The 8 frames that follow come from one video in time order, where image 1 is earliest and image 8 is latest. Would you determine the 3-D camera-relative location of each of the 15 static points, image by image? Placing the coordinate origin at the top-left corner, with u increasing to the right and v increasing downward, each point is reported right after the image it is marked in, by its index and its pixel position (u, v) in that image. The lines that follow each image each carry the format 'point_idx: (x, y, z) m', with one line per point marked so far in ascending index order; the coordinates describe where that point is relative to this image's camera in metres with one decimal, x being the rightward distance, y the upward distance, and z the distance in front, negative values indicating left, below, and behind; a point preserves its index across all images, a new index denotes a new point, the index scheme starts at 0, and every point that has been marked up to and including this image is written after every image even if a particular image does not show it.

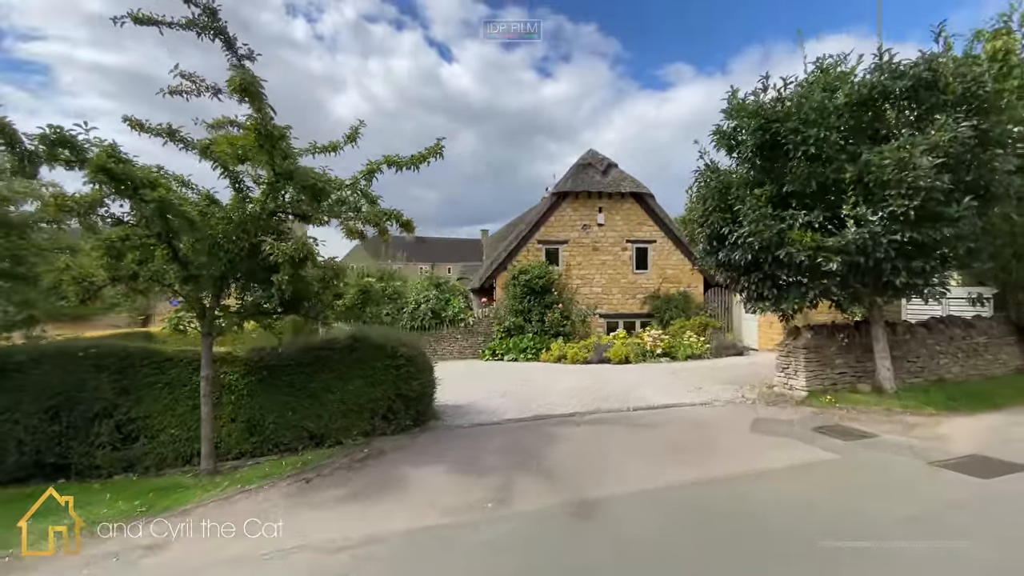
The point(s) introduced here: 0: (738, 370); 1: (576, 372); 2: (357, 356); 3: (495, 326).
0: (+6.2, -2.2, +12.9) m
1: (+1.9, -2.4, +13.9) m
2: (-2.6, -1.2, +8.0) m
3: (-0.7, -1.5, +19.4) m
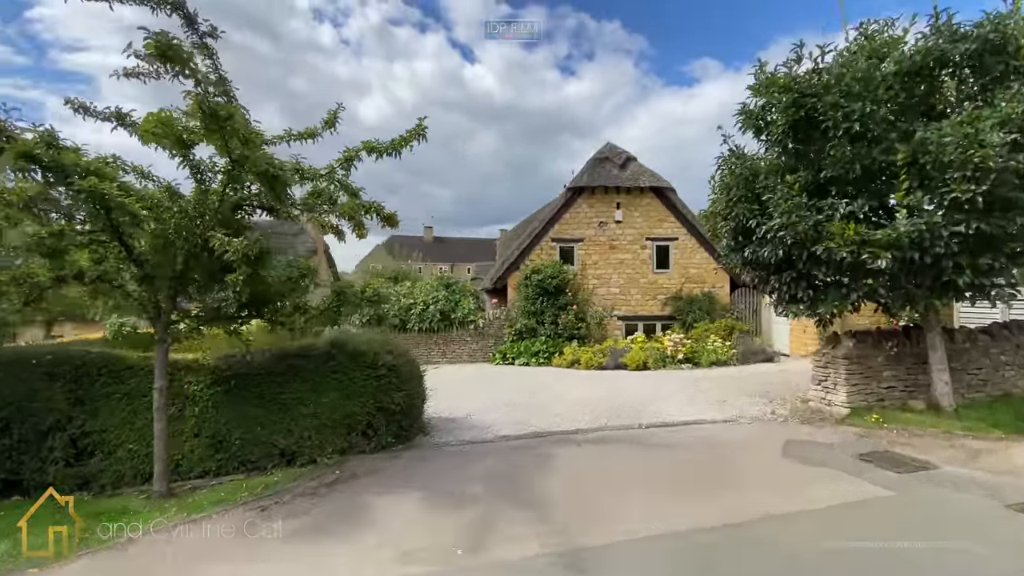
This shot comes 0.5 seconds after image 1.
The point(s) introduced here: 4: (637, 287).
0: (+6.3, -2.2, +11.6) m
1: (+2.1, -2.5, +12.9) m
2: (-2.7, -1.2, +7.2) m
3: (-0.2, -1.6, +18.5) m
4: (+5.1, 0.0, +19.4) m
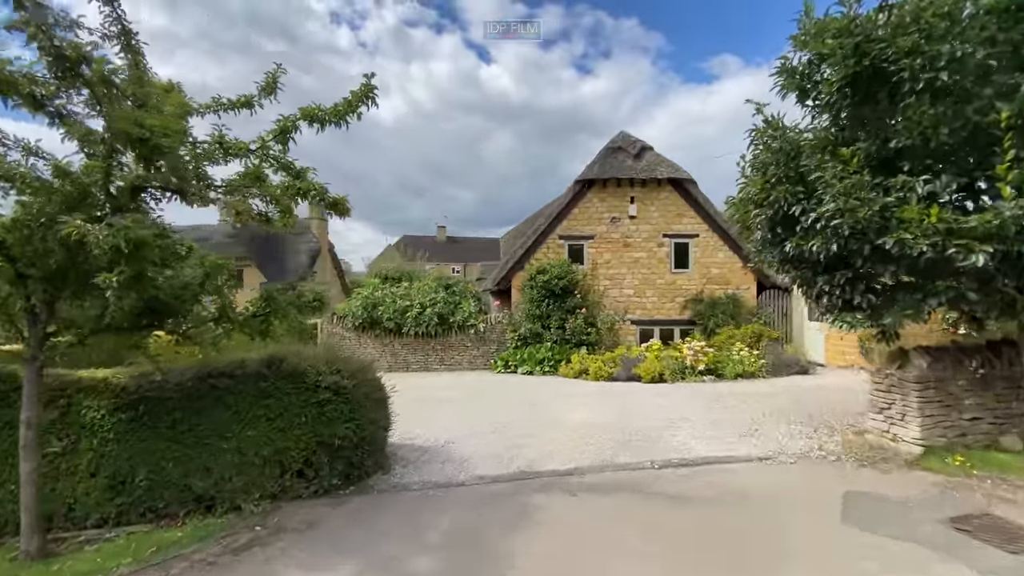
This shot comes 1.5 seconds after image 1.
0: (+6.2, -2.3, +9.9) m
1: (+2.0, -2.5, +11.3) m
2: (-3.0, -1.2, +5.7) m
3: (-0.1, -1.6, +17.0) m
4: (+5.3, 0.0, +17.7) m
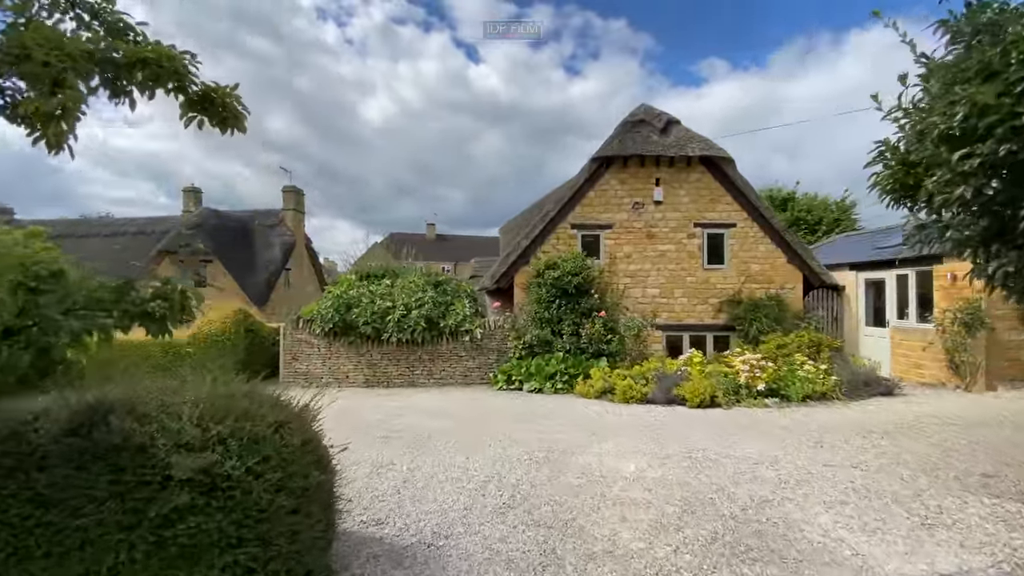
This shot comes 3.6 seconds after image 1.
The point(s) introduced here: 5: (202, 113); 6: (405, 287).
0: (+6.4, -2.2, +7.1) m
1: (+2.2, -2.4, +8.4) m
2: (-2.6, -1.1, +2.7) m
3: (0.0, -1.5, +14.0) m
4: (+5.3, 0.0, +14.8) m
5: (-1.9, +1.1, +2.9) m
6: (-3.4, 0.0, +15.1) m
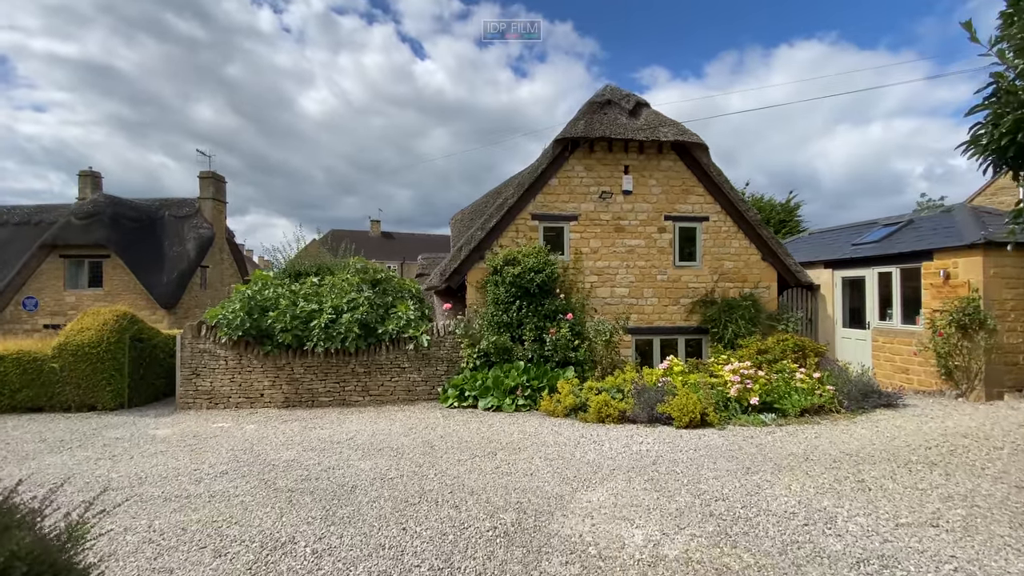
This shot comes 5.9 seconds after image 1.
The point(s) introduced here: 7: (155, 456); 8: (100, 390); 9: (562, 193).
0: (+5.9, -2.2, +5.8) m
1: (+1.6, -2.4, +6.6) m
2: (-2.6, -1.1, +0.5) m
3: (-1.3, -1.5, +12.0) m
4: (+4.0, 0.0, +13.4) m
5: (-1.9, +1.1, +0.7) m
6: (-4.7, +0.1, +12.7) m
7: (-6.1, -2.9, +8.1) m
8: (-10.5, -2.6, +12.0) m
9: (+1.4, +2.7, +13.2) m
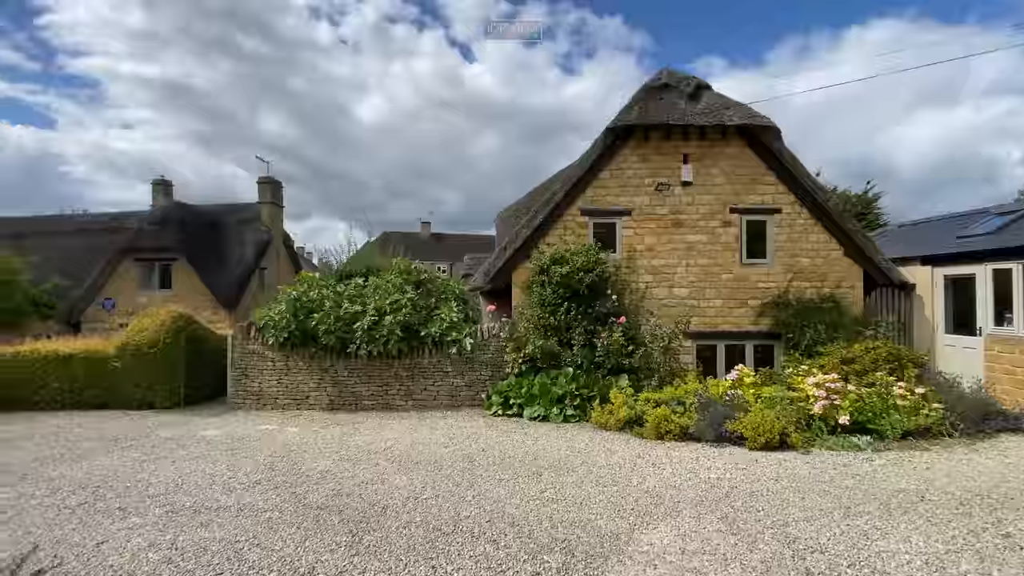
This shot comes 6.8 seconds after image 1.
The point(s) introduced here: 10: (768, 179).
0: (+6.4, -2.2, +4.4) m
1: (+2.2, -2.4, +5.7) m
2: (-2.7, -1.1, 0.0) m
3: (-0.1, -1.5, +11.3) m
4: (+5.3, 0.0, +12.2) m
5: (-1.9, +1.1, +0.2) m
6: (-3.5, 0.0, +12.4) m
7: (-5.3, -2.9, +8.0) m
8: (-9.2, -2.6, +12.3) m
9: (+2.7, +2.6, +12.3) m
10: (+6.7, +2.8, +12.3) m
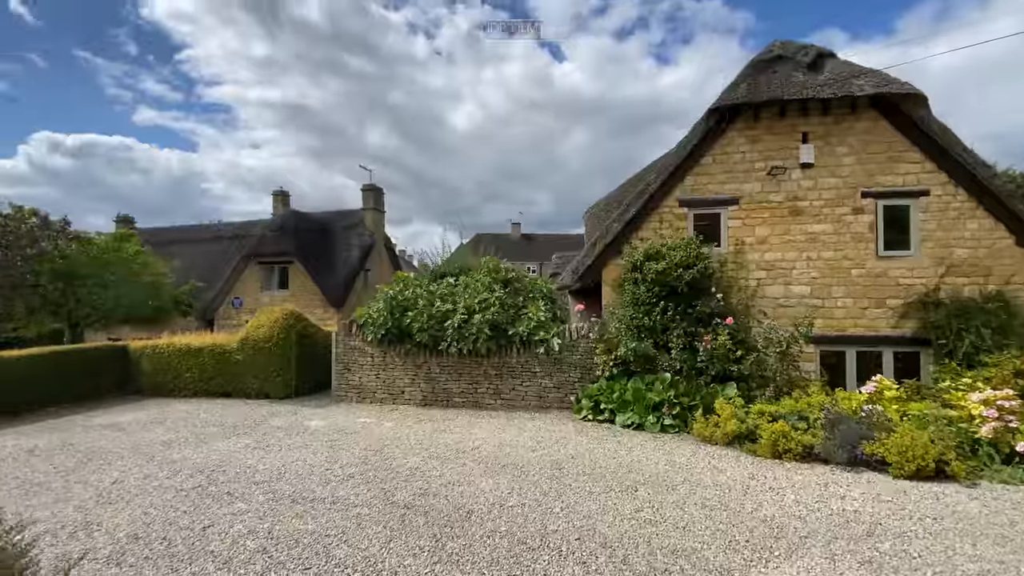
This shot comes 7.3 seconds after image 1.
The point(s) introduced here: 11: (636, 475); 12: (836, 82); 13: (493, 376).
0: (+7.0, -2.1, +2.7) m
1: (+3.1, -2.4, +4.8) m
2: (-2.7, -1.1, +0.1) m
3: (+2.0, -1.5, +10.7) m
4: (+7.4, +0.1, +10.5) m
5: (-1.9, +1.1, +0.2) m
6: (-1.2, +0.1, +12.4) m
7: (-3.8, -2.9, +8.4) m
8: (-6.8, -2.6, +13.5) m
9: (+4.8, +2.7, +11.2) m
10: (+8.8, +2.9, +10.4) m
11: (+1.7, -2.5, +6.3) m
12: (+7.2, +4.6, +10.6) m
13: (-0.5, -2.1, +11.5) m
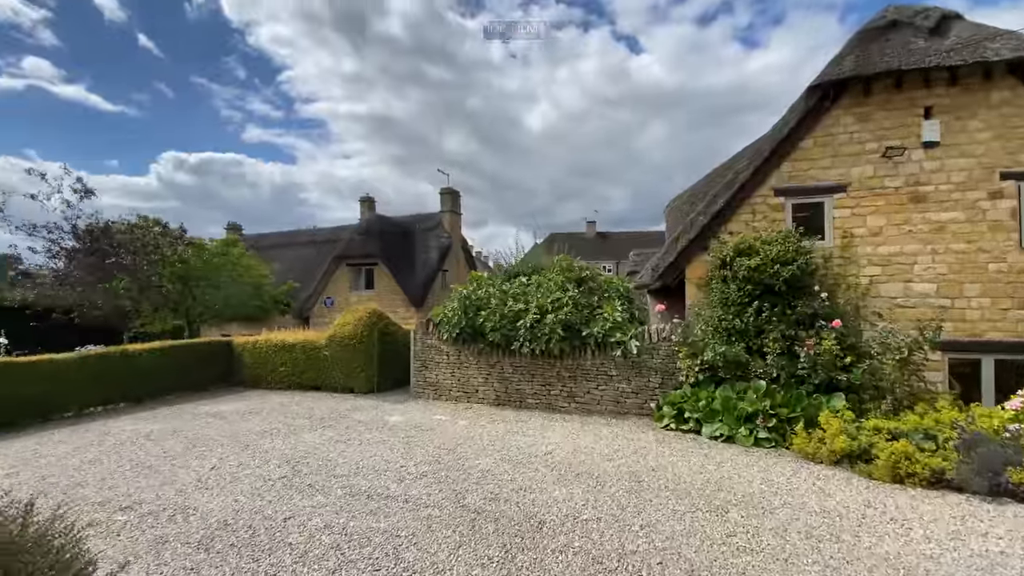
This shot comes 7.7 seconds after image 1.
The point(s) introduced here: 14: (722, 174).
0: (+7.3, -2.1, +1.3) m
1: (+3.8, -2.3, +4.0) m
2: (-2.7, -1.1, +0.3) m
3: (+3.6, -1.5, +10.0) m
4: (+8.9, +0.1, +9.0) m
5: (-1.9, +1.2, +0.2) m
6: (+0.8, +0.1, +12.2) m
7: (-2.5, -2.9, +8.7) m
8: (-4.6, -2.6, +14.1) m
9: (+6.5, +2.7, +10.0) m
10: (+10.2, +2.9, +8.6) m
11: (+2.6, -2.5, +5.7) m
12: (+8.7, +4.6, +9.0) m
13: (+1.3, -2.1, +11.1) m
14: (+5.5, +3.0, +12.4) m
